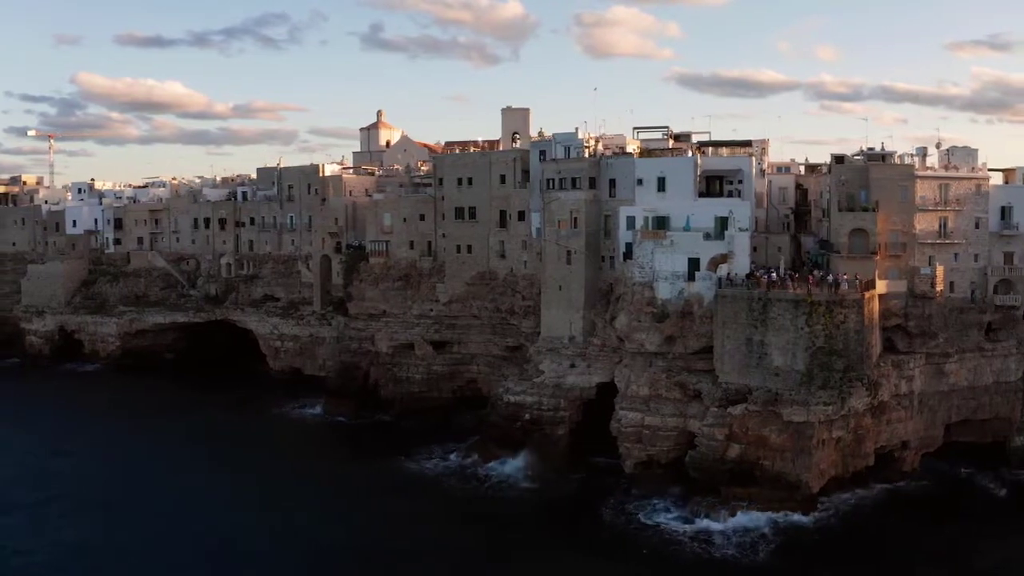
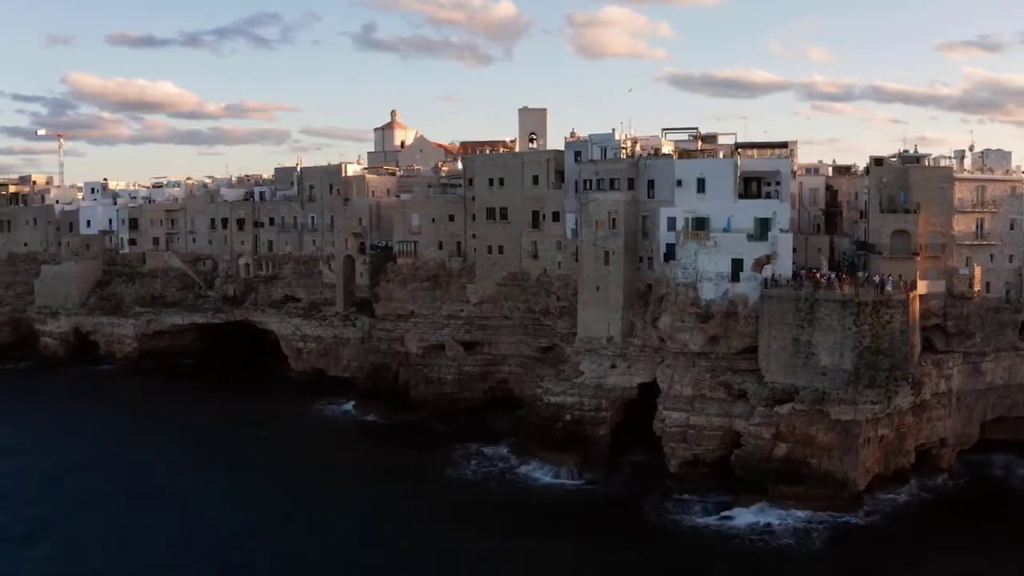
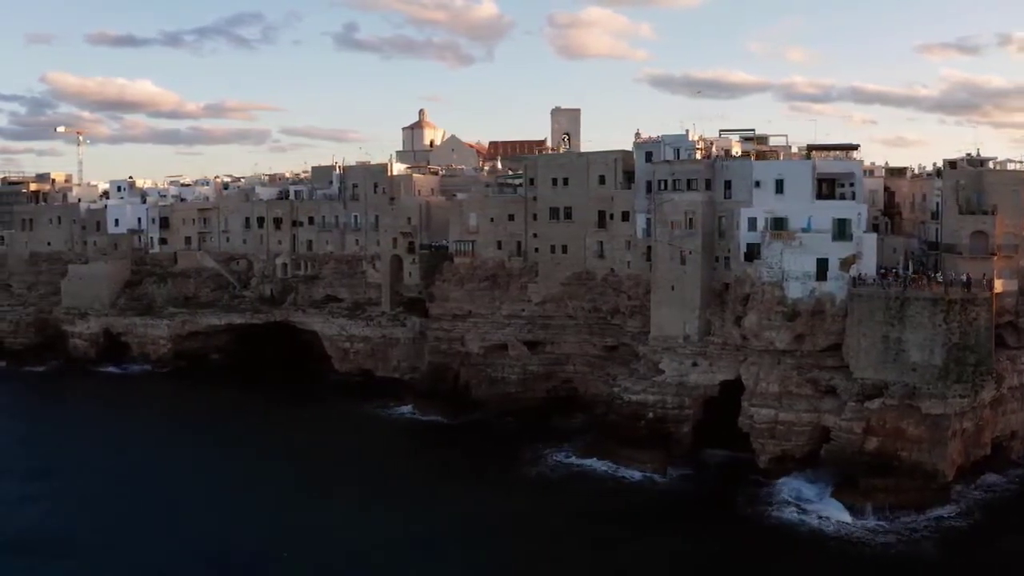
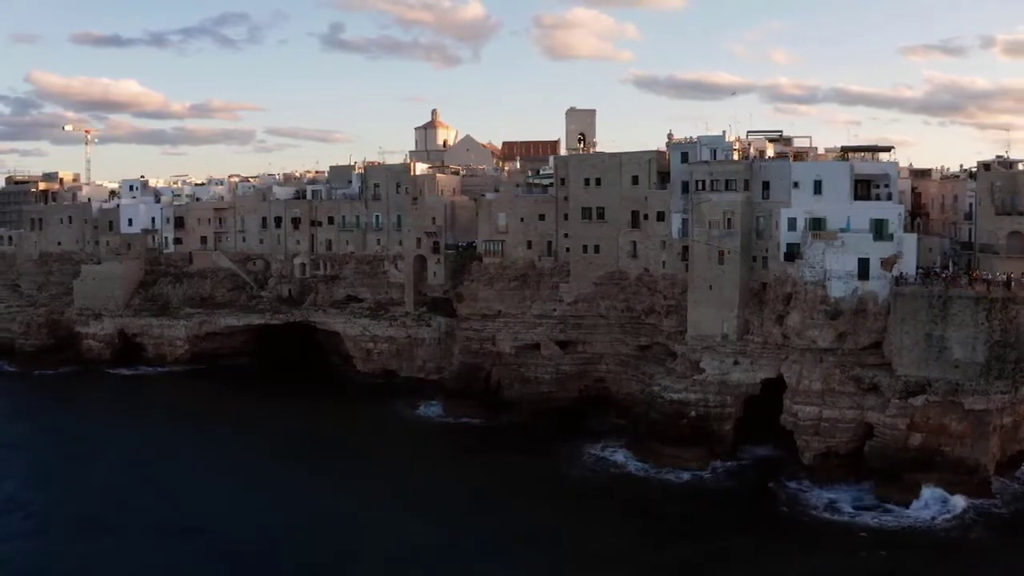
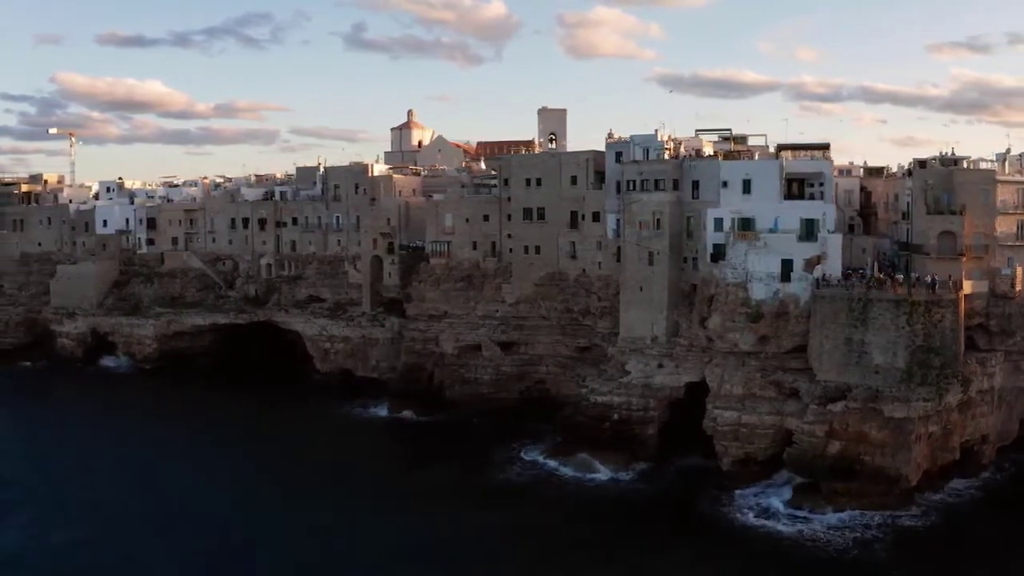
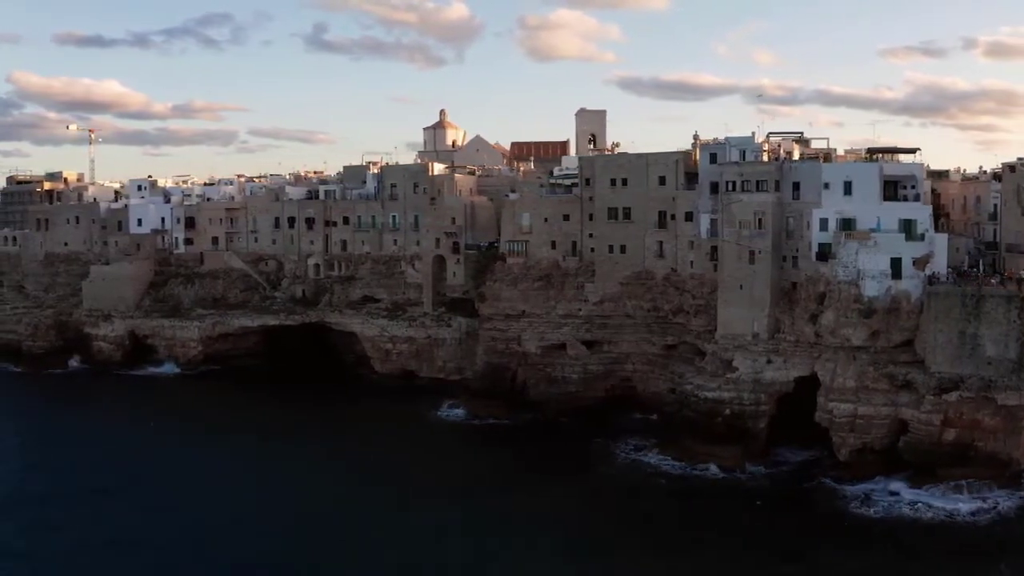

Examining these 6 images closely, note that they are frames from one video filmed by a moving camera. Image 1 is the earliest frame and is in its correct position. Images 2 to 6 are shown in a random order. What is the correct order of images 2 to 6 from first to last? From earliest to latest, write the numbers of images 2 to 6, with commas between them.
2, 5, 3, 4, 6
